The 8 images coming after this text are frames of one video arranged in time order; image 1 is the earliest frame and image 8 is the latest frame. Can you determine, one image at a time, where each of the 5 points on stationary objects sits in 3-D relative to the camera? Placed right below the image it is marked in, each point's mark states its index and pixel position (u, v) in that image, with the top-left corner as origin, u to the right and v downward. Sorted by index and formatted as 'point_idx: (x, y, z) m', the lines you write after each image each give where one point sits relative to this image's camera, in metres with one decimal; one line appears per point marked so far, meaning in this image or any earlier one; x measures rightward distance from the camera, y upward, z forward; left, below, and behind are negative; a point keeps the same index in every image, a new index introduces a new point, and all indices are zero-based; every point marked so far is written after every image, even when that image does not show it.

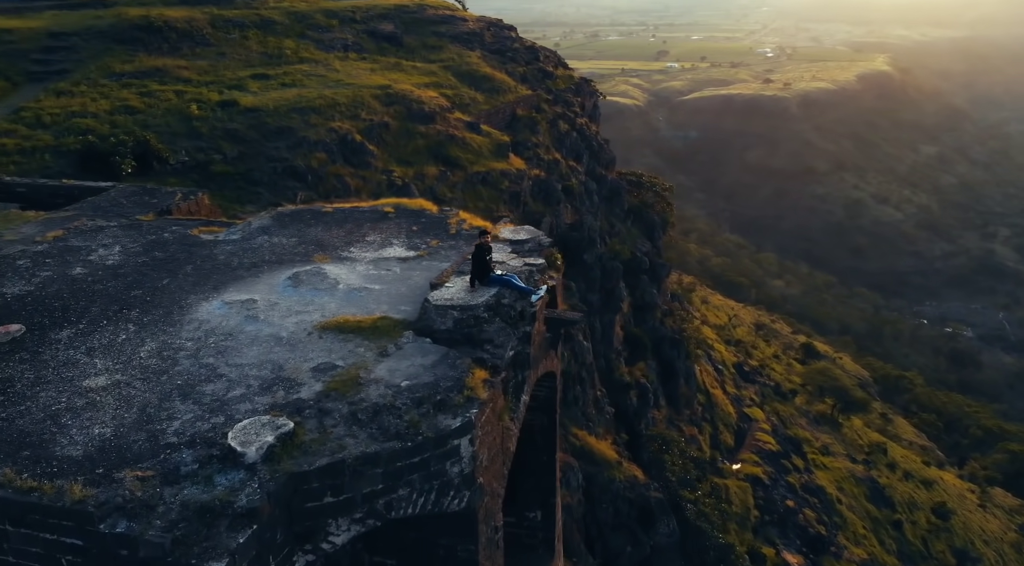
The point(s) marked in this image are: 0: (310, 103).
0: (-4.5, +4.0, +17.9) m
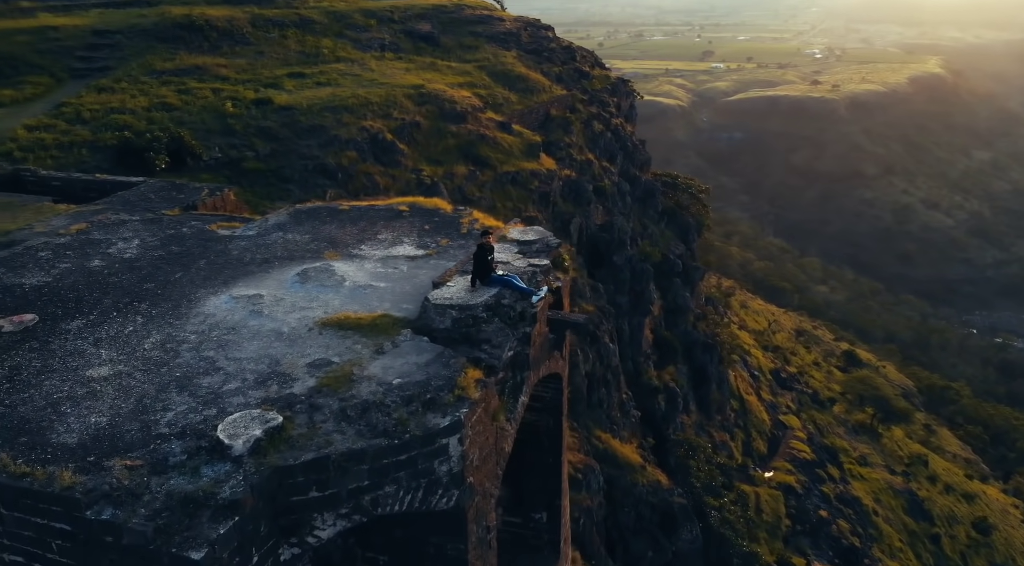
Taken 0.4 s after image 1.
0: (-3.8, +4.1, +18.1) m
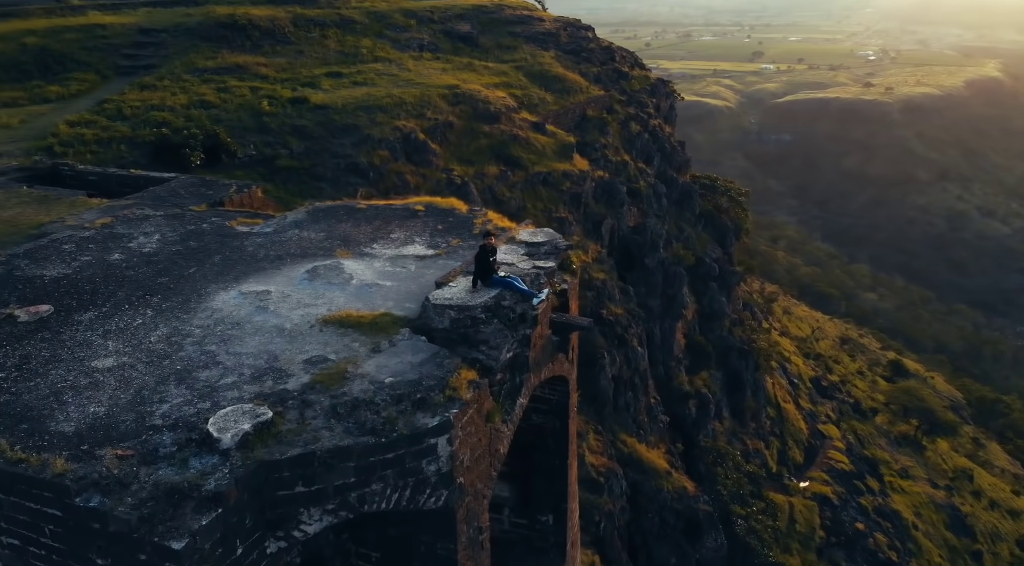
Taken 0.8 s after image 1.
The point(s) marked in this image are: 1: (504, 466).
0: (-3.1, +4.1, +18.3) m
1: (-0.1, -1.8, +8.1) m
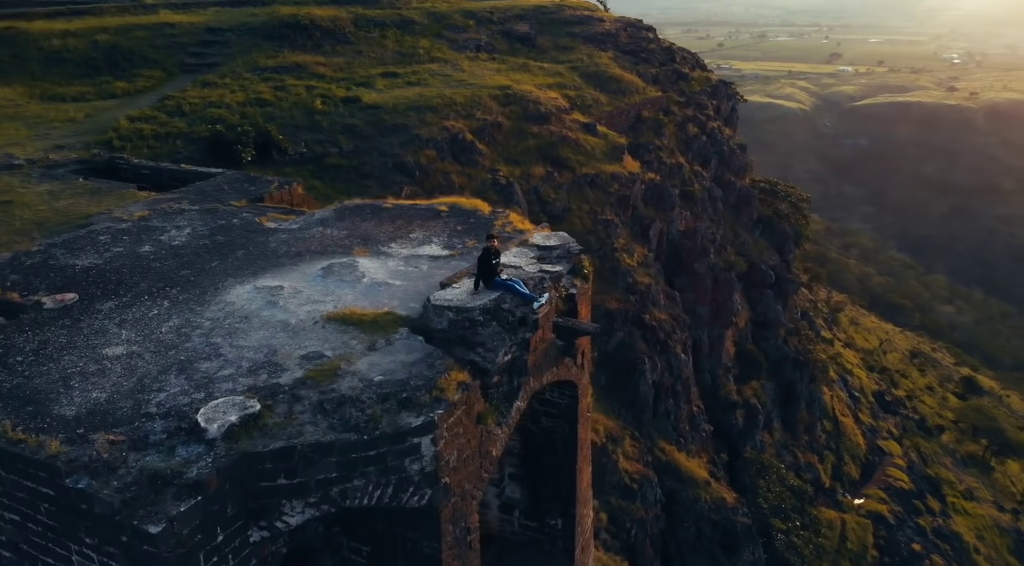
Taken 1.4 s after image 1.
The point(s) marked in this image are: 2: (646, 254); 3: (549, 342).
0: (-1.9, +4.2, +18.5) m
1: (+0.1, -1.9, +8.1) m
2: (+3.3, +0.7, +20.0) m
3: (+0.3, -0.5, +6.6) m
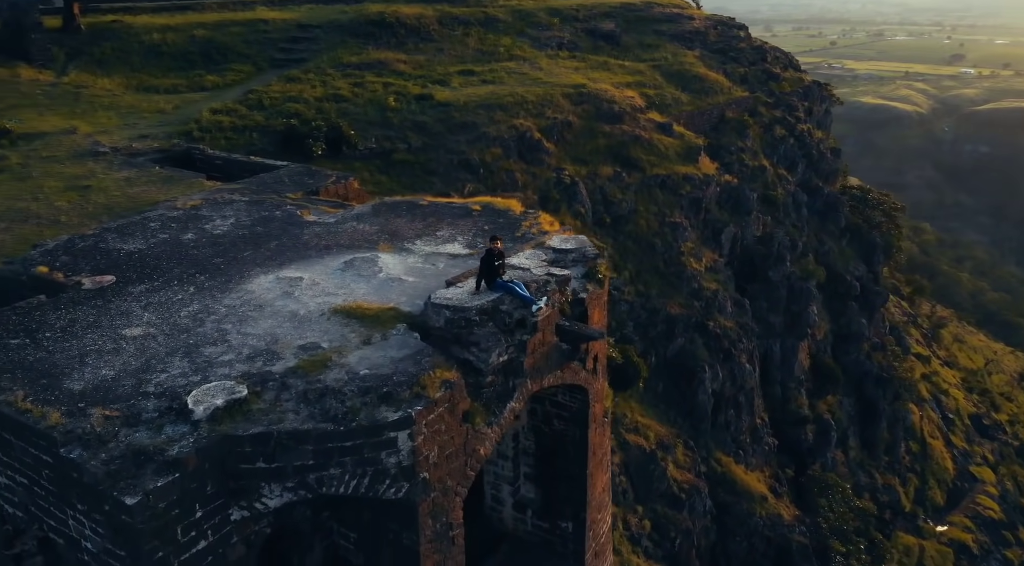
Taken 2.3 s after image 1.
0: (-0.3, +4.3, +18.7) m
1: (+0.2, -1.9, +8.2) m
2: (+5.0, +0.6, +19.6) m
3: (+0.3, -0.5, +6.7) m
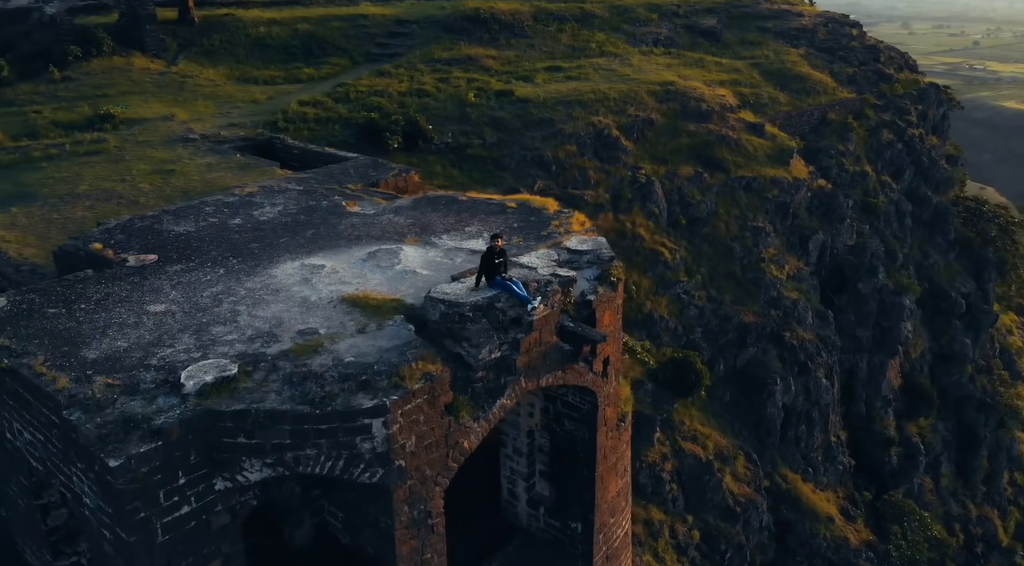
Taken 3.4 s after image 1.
0: (+1.6, +4.3, +18.6) m
1: (+0.3, -1.9, +8.2) m
2: (+6.7, +0.4, +18.8) m
3: (+0.3, -0.5, +6.7) m
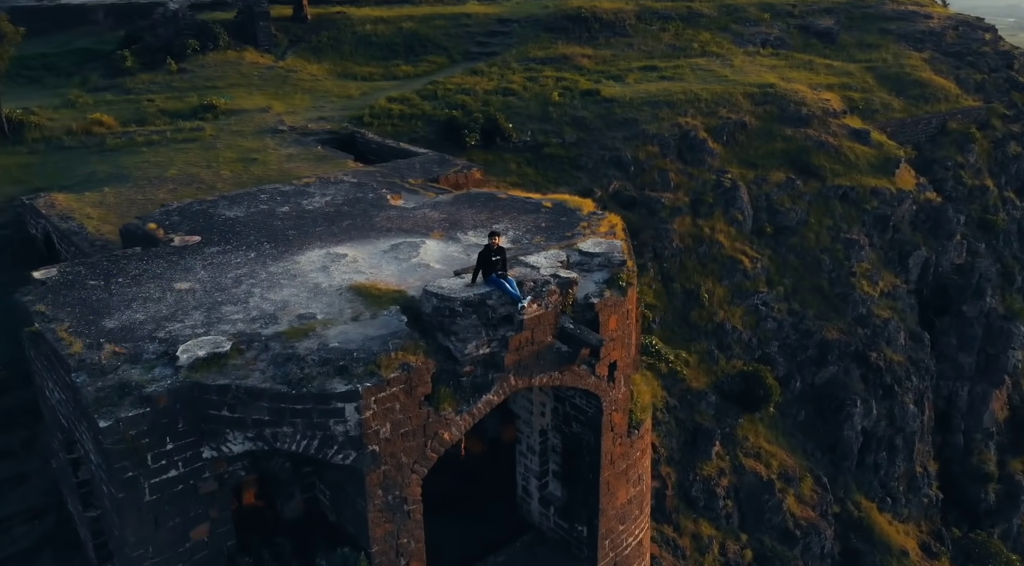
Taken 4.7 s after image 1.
0: (+3.6, +4.2, +18.3) m
1: (+0.4, -1.9, +8.2) m
2: (+8.5, 0.0, +17.7) m
3: (+0.3, -0.5, +6.7) m
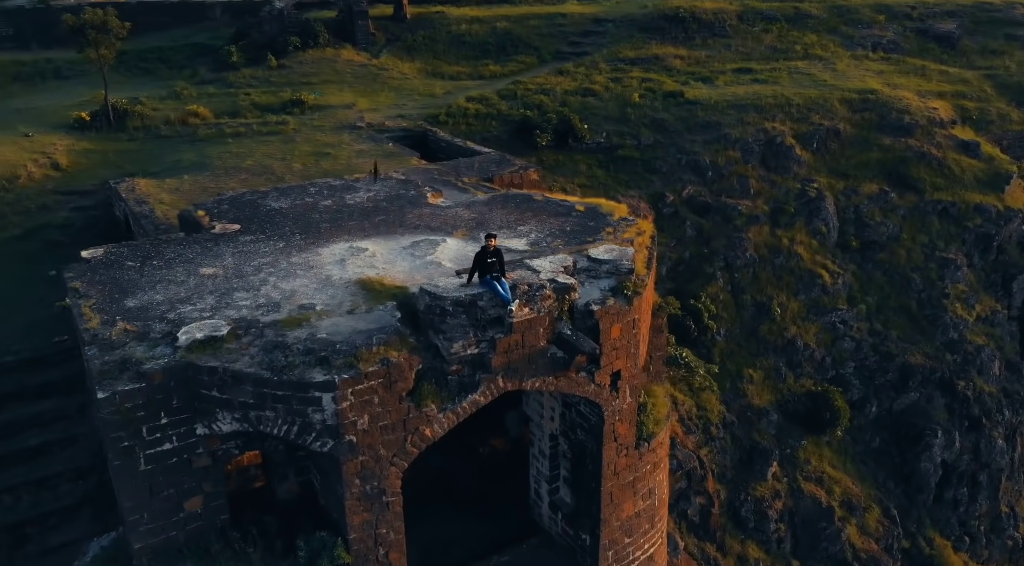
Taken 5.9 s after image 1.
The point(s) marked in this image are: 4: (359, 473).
0: (+5.4, +4.0, +17.6) m
1: (+0.5, -1.9, +8.2) m
2: (+9.9, -0.5, +16.4) m
3: (+0.2, -0.5, +6.7) m
4: (-1.2, -1.5, +6.2) m
